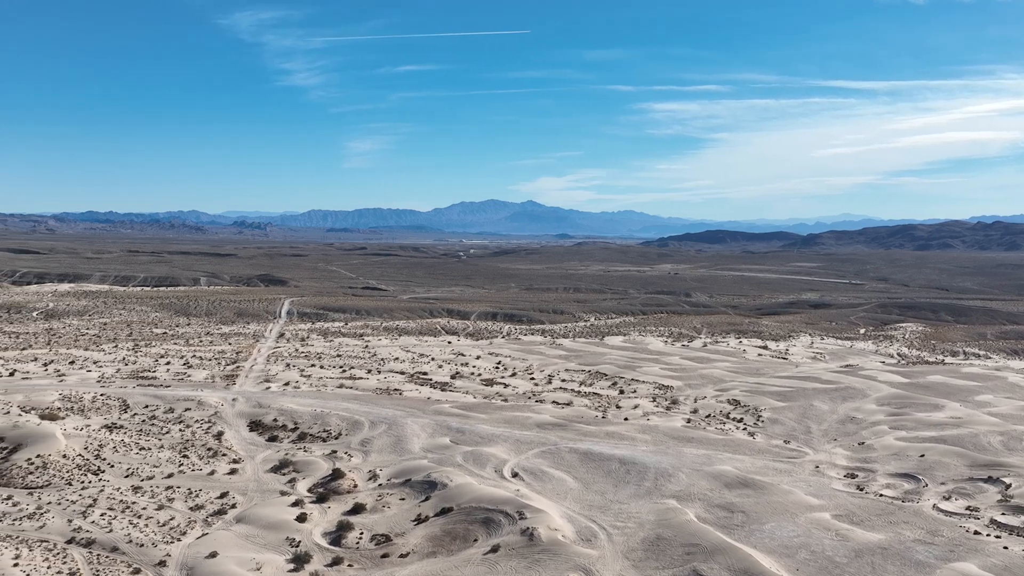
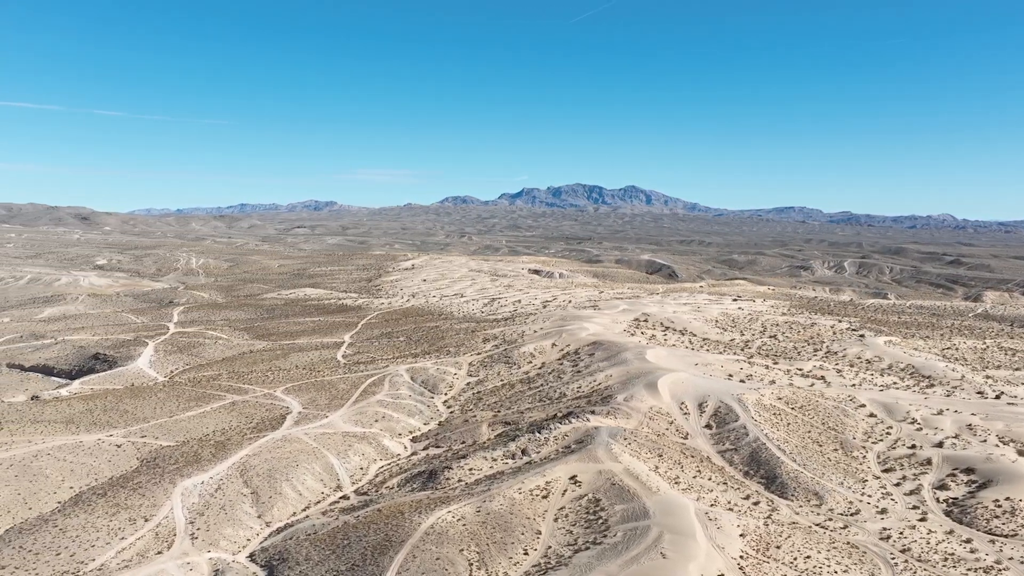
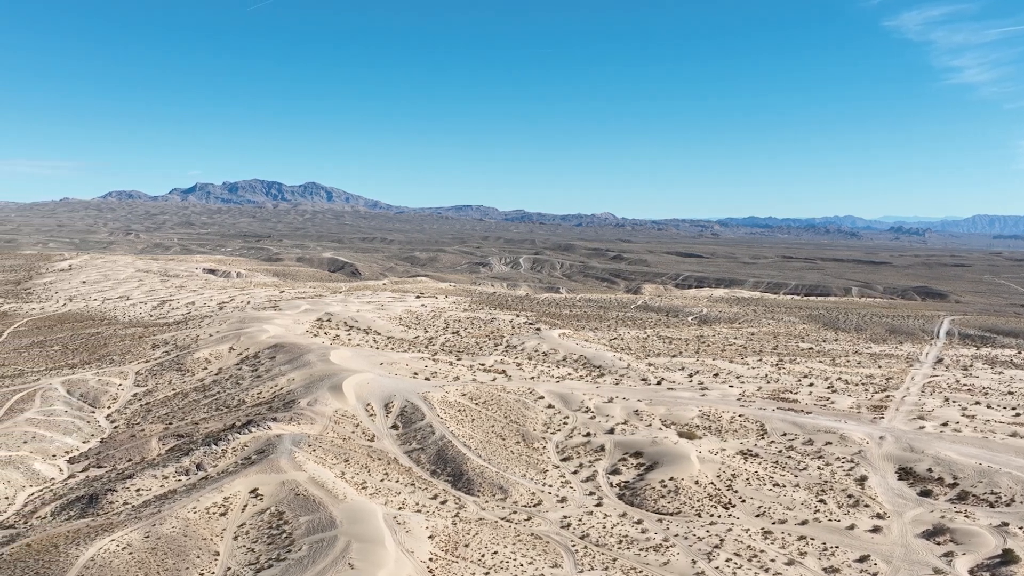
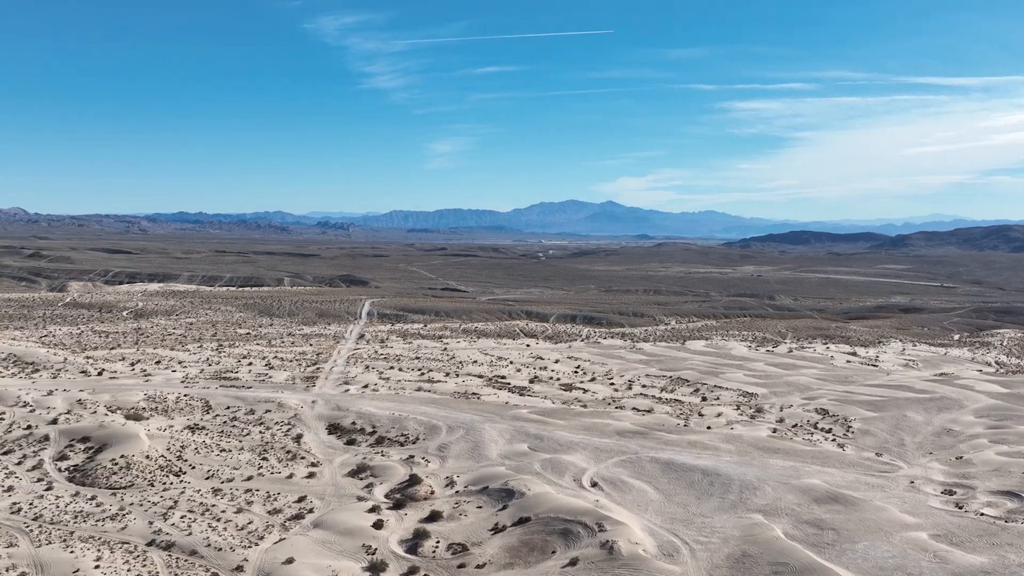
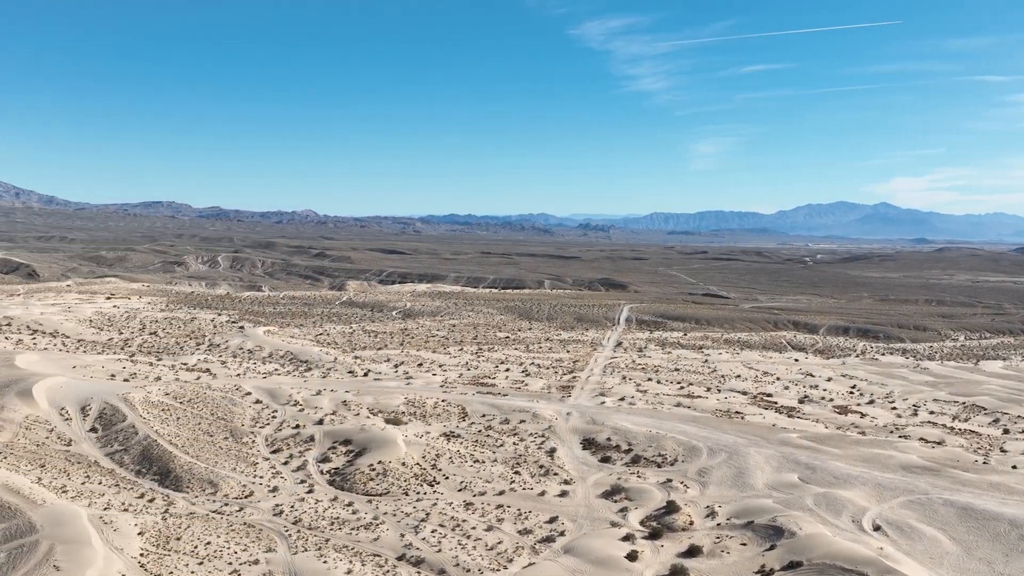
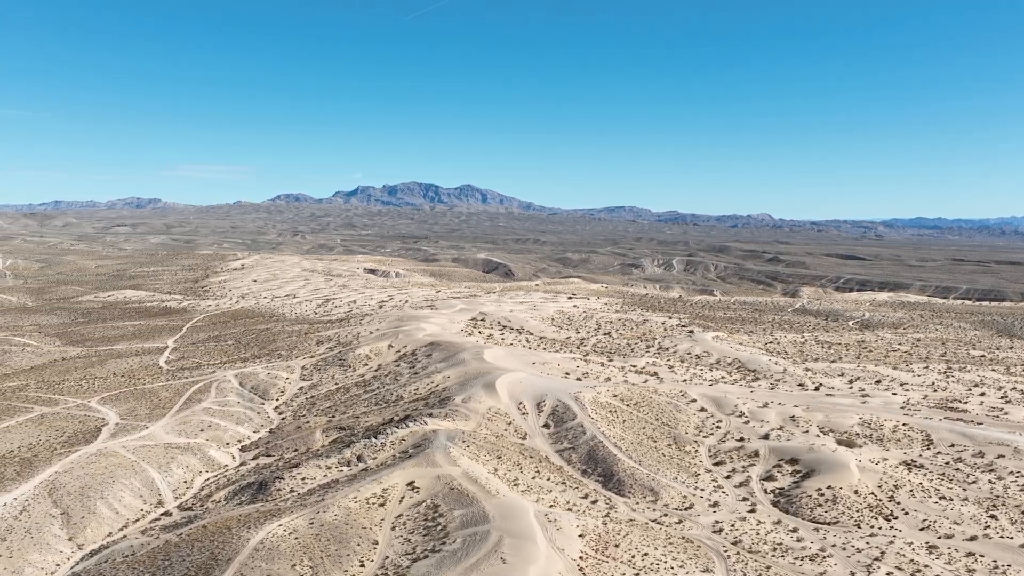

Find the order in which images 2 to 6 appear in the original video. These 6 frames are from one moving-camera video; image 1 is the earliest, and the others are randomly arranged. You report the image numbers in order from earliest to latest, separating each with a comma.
4, 5, 3, 6, 2
